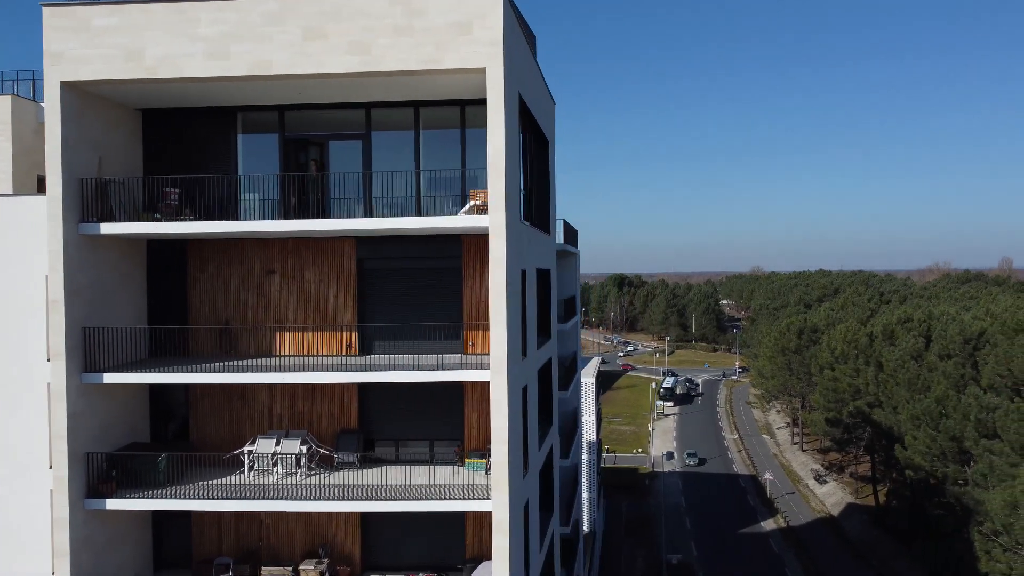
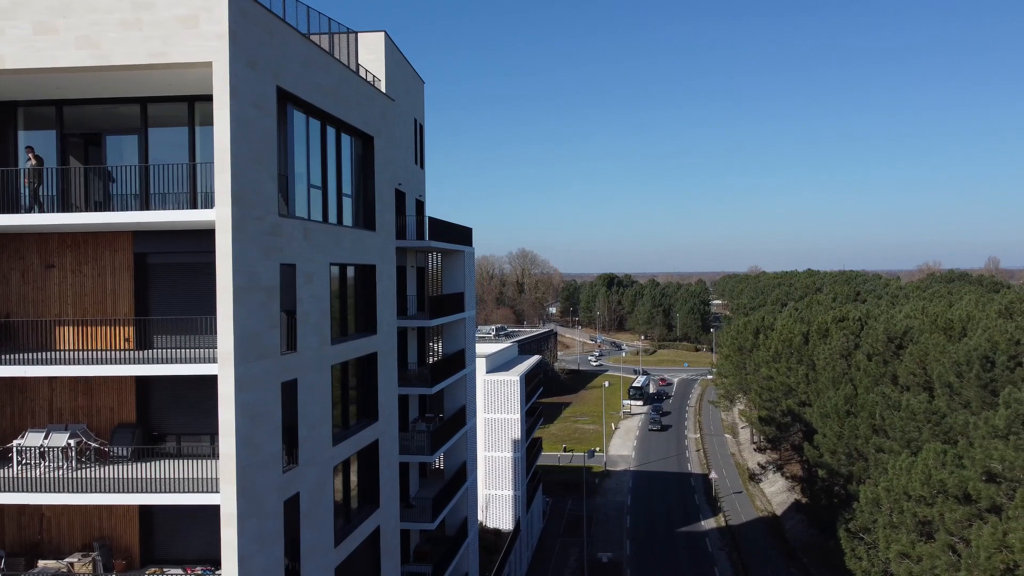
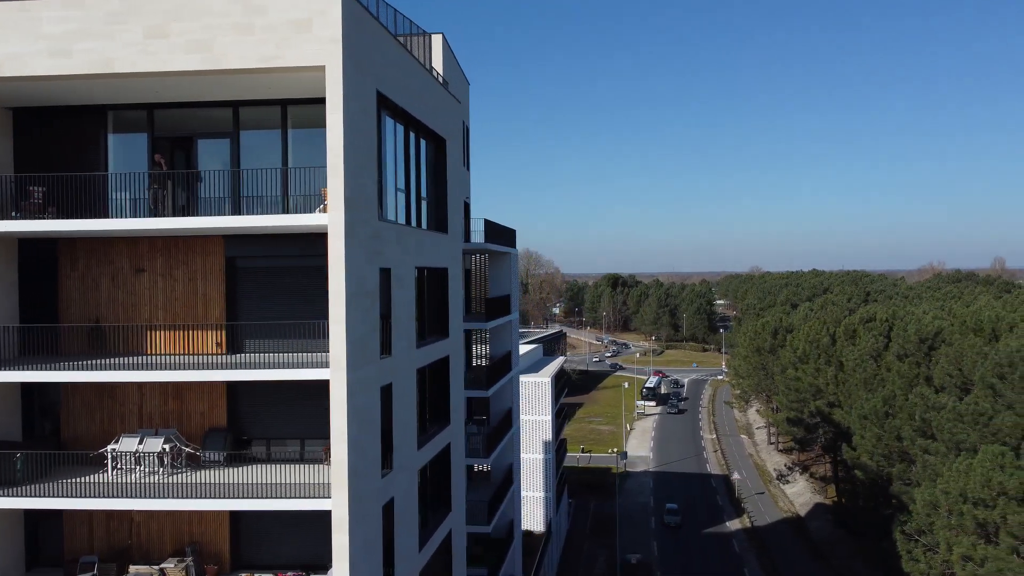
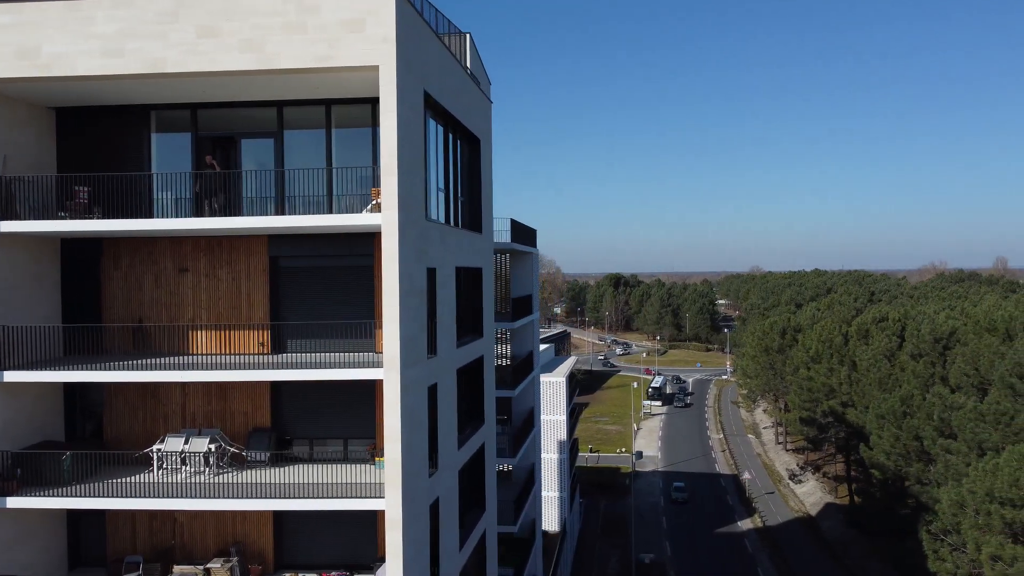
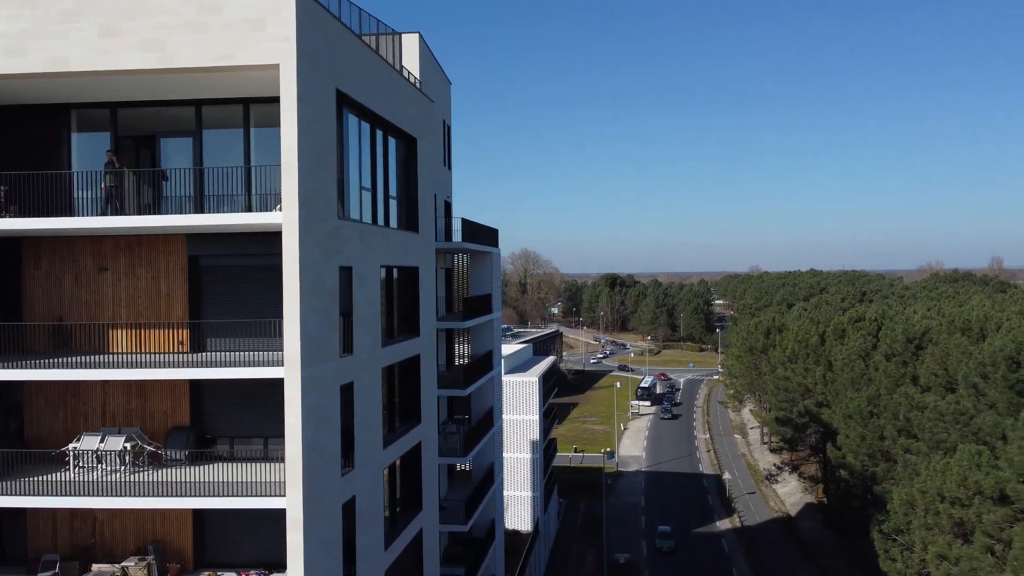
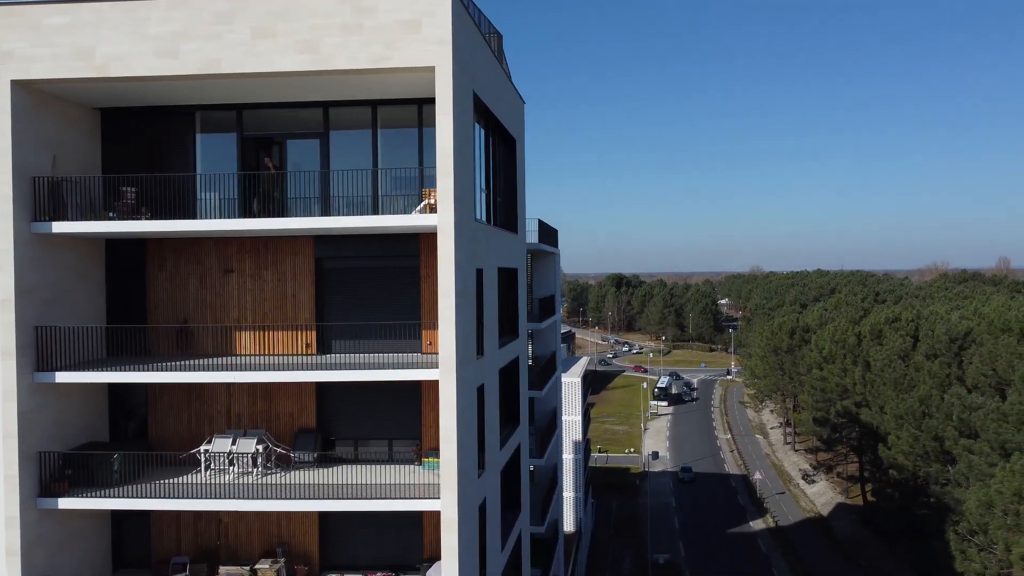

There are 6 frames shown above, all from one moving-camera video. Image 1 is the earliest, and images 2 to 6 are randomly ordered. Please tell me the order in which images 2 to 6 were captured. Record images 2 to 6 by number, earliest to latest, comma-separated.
6, 4, 3, 5, 2
